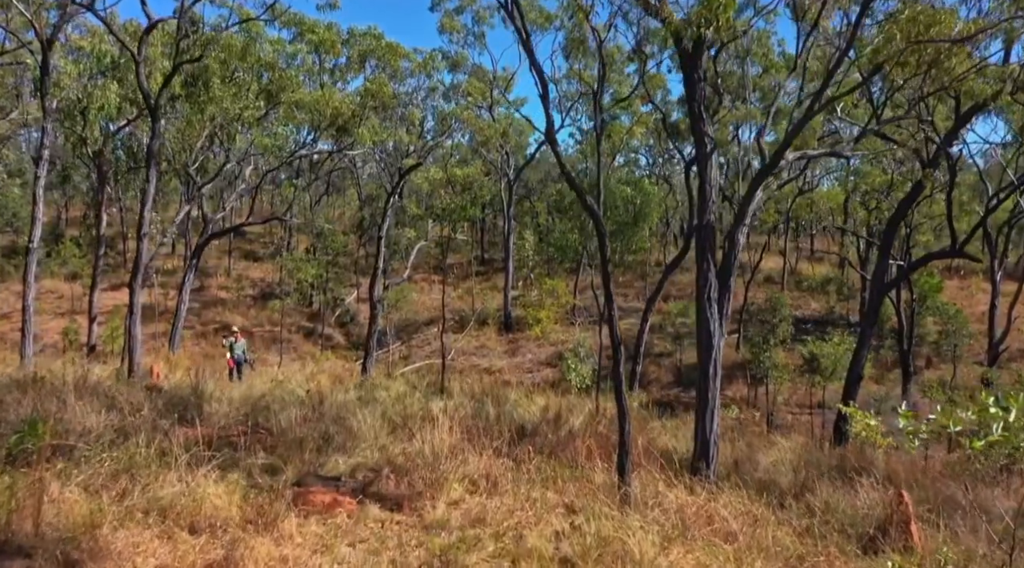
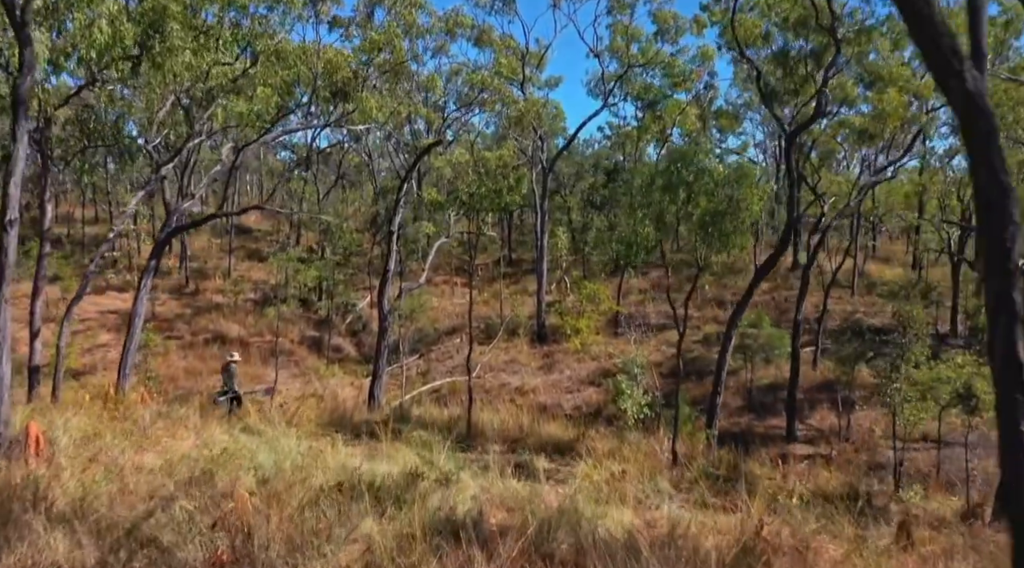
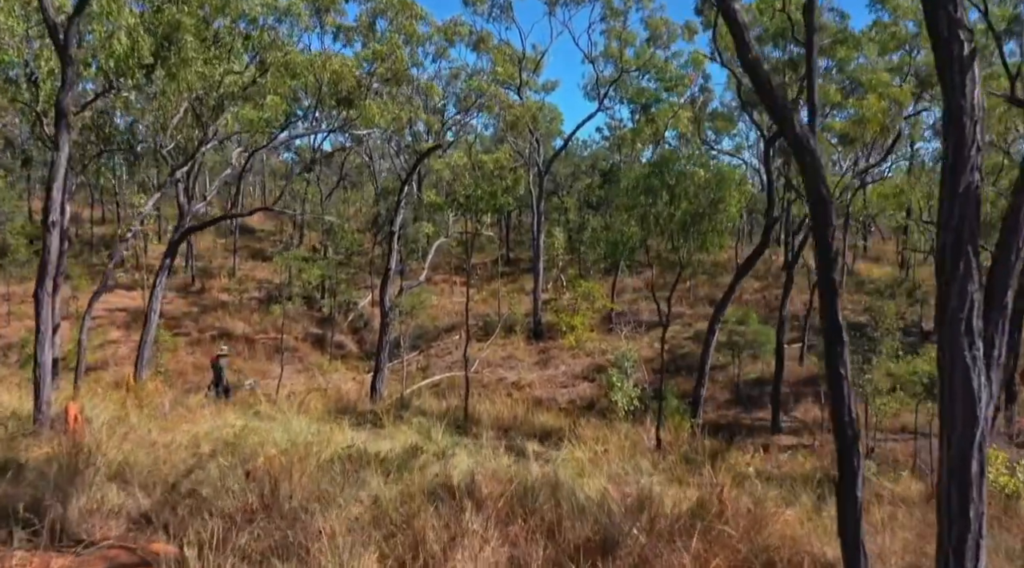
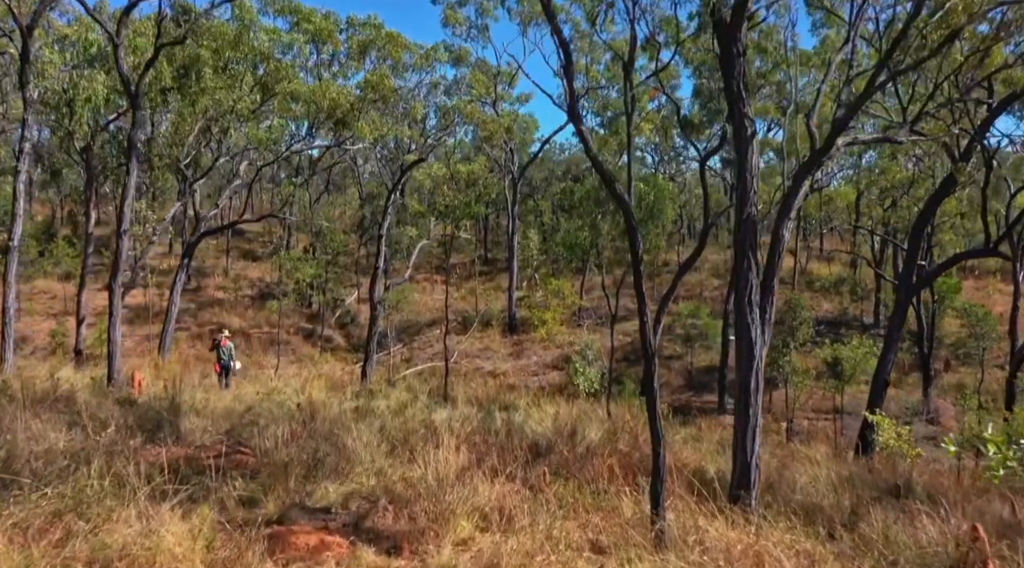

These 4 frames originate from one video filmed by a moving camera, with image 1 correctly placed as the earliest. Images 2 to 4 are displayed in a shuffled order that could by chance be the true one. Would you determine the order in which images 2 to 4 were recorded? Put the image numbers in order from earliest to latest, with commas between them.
4, 3, 2
